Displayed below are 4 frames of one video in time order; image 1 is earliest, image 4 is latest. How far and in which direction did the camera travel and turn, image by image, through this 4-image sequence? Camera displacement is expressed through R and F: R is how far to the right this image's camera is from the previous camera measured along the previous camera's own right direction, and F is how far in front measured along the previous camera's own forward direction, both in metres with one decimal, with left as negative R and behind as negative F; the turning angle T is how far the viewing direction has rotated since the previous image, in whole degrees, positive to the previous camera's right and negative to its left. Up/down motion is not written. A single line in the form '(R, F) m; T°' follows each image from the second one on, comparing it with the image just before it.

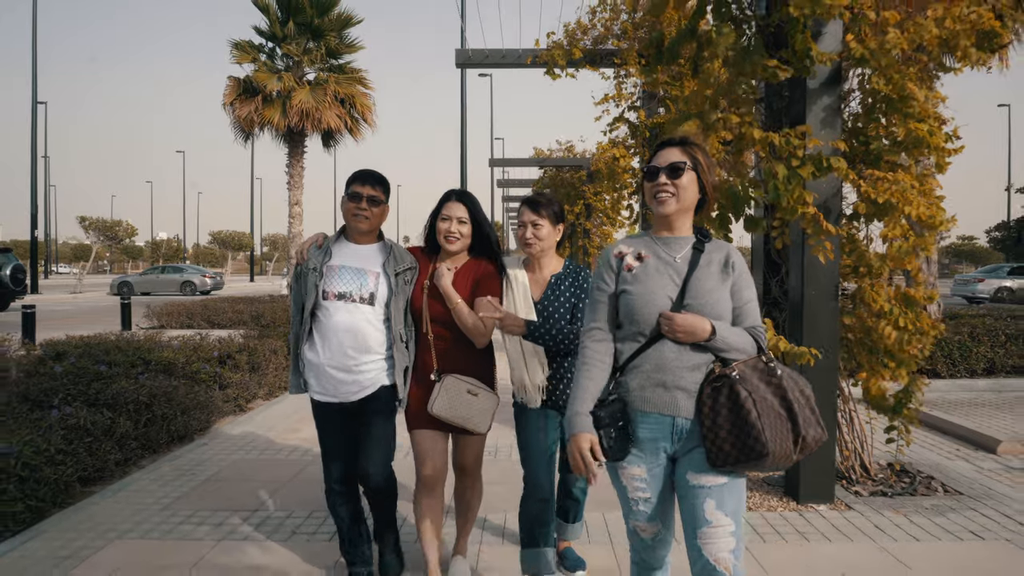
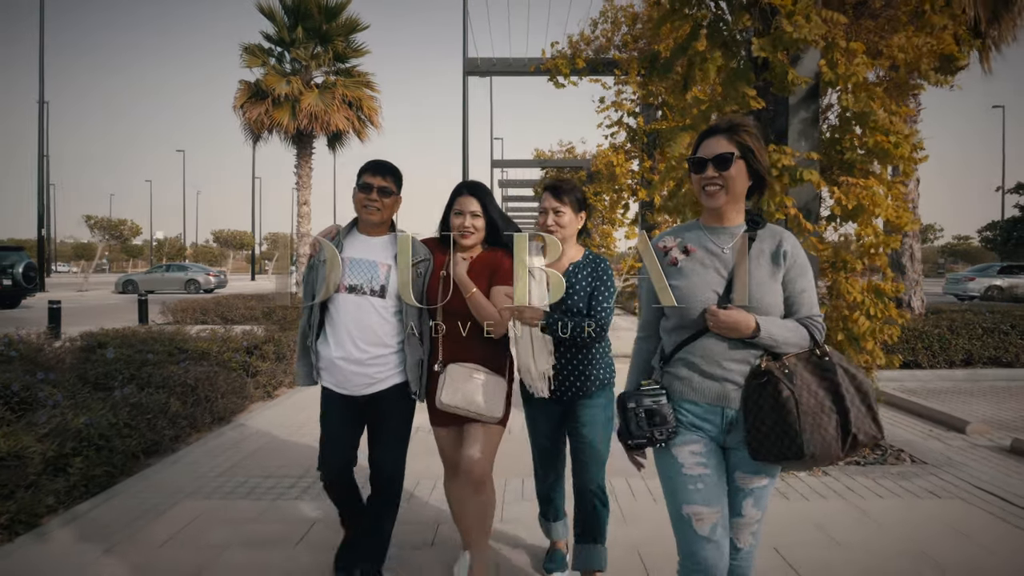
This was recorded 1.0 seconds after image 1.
(-0.1, -0.5) m; 0°
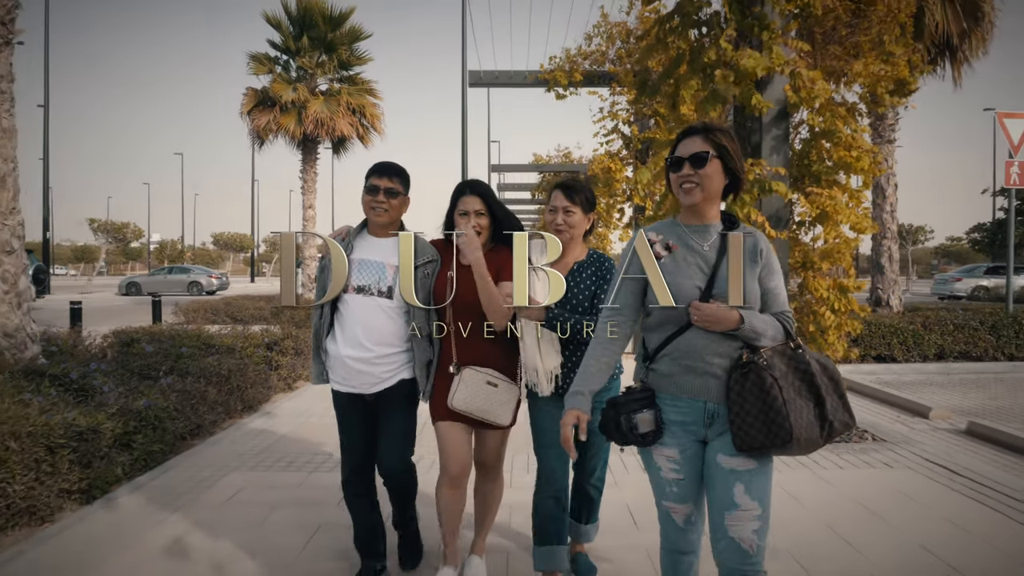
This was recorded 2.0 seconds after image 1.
(-0.1, -0.6) m; 0°
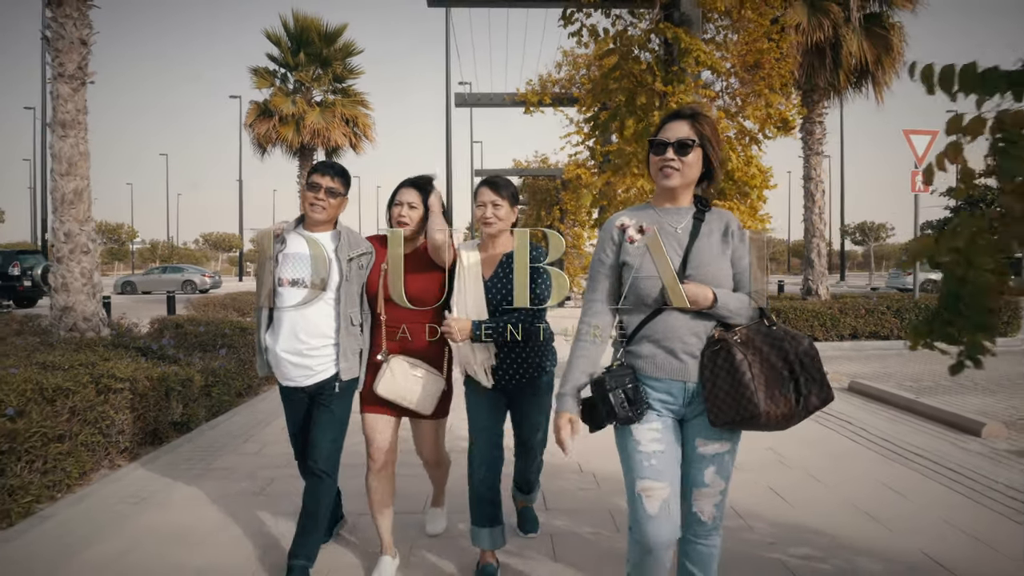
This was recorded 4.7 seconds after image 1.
(0.0, -1.7) m; +1°
